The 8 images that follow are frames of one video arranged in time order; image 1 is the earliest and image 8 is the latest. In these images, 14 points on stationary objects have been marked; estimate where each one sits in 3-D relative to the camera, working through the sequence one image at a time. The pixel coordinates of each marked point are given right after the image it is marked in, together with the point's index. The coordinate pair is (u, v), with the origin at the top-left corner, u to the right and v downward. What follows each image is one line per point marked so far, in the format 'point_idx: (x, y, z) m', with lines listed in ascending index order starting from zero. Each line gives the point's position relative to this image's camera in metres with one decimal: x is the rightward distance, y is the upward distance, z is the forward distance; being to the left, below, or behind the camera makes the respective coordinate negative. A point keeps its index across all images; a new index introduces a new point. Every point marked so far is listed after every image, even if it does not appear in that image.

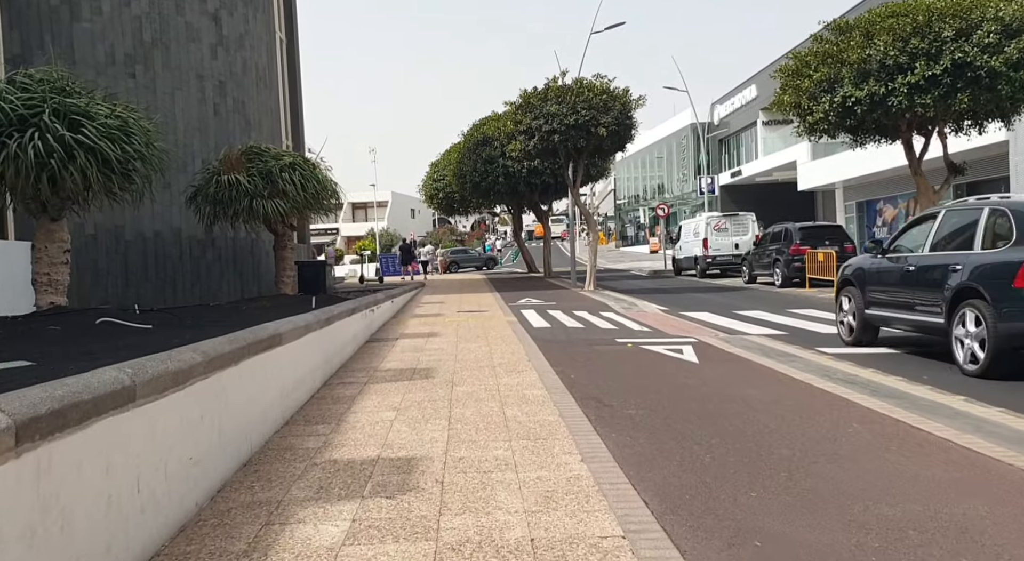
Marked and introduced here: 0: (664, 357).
0: (+1.7, -0.8, +9.4) m
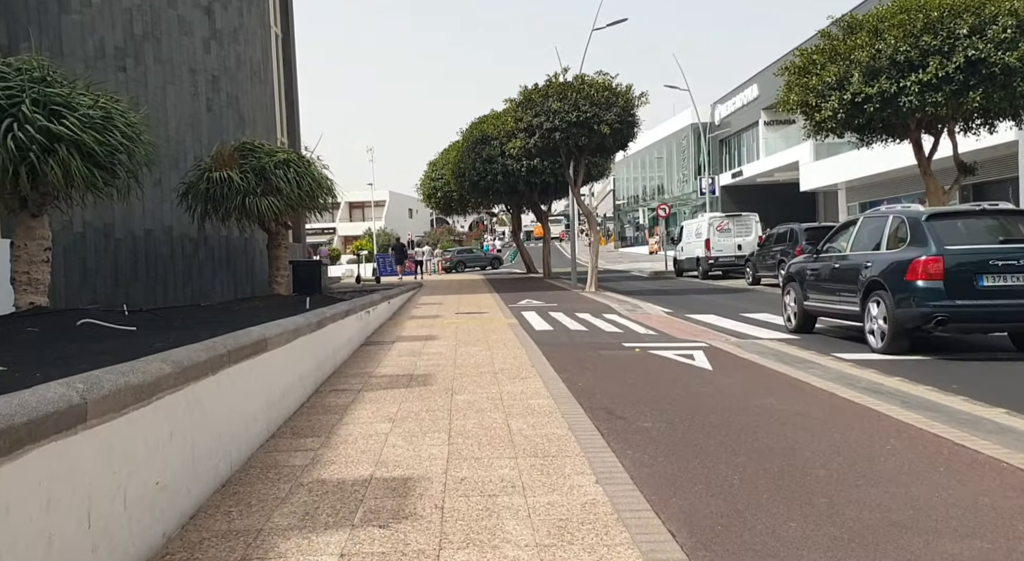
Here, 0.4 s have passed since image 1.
0: (+1.7, -0.9, +8.9) m
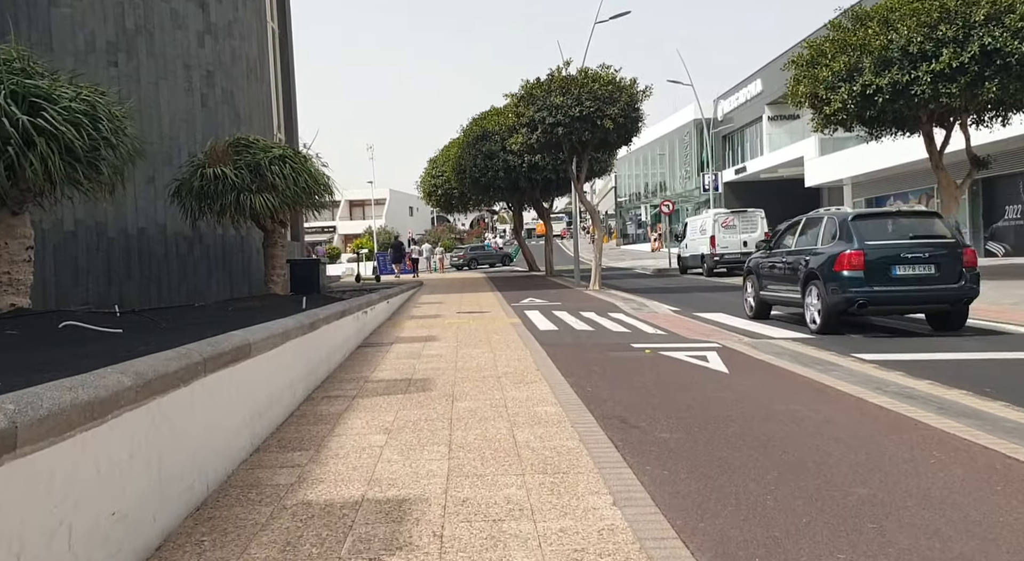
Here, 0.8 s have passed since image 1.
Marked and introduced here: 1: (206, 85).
0: (+1.7, -0.8, +8.5) m
1: (-7.0, +4.4, +19.6) m
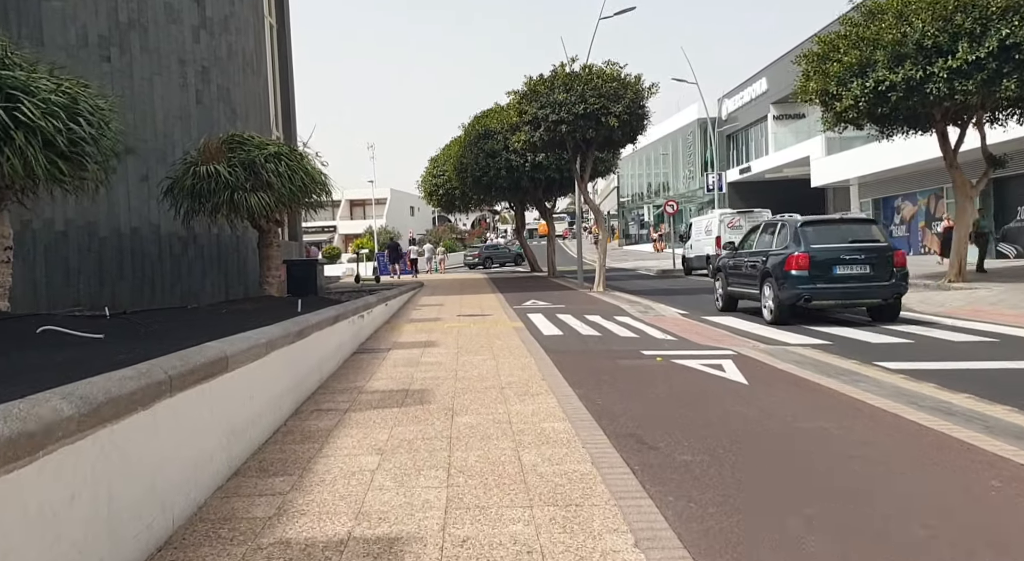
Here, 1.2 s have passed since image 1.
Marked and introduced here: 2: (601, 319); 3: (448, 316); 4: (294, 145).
0: (+1.8, -0.9, +7.9) m
1: (-6.9, +4.4, +19.1) m
2: (+1.5, -0.7, +14.7) m
3: (-1.1, -0.6, +15.2) m
4: (-4.2, +2.6, +16.5) m
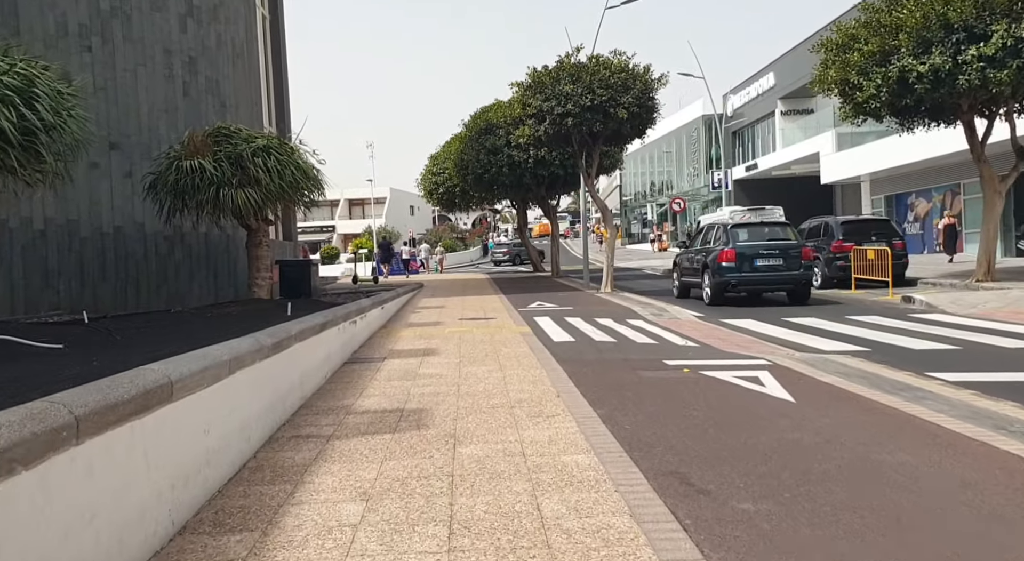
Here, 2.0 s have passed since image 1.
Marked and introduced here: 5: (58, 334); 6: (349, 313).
0: (+1.8, -0.9, +7.0) m
1: (-6.8, +4.4, +18.1) m
2: (+1.6, -0.7, +13.7) m
3: (-1.1, -0.7, +14.2) m
4: (-4.1, +2.6, +15.5) m
5: (-4.9, -0.6, +9.3) m
6: (-1.8, -0.4, +9.6) m
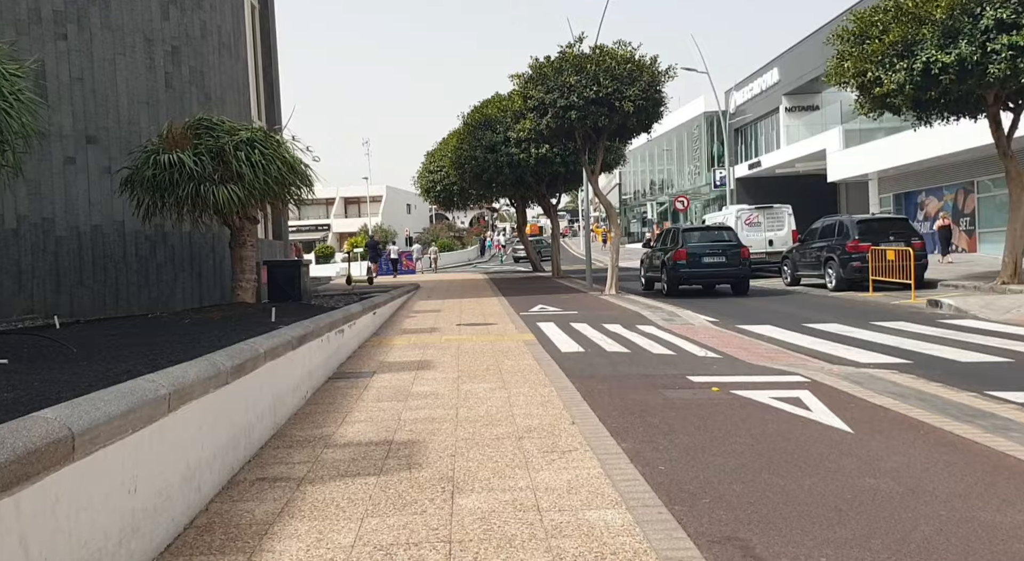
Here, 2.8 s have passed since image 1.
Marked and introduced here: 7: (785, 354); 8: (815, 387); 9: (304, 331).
0: (+1.9, -0.9, +6.0) m
1: (-6.8, +4.3, +17.1) m
2: (+1.6, -0.7, +12.8) m
3: (-1.0, -0.7, +13.2) m
4: (-4.1, +2.5, +14.5) m
5: (-4.9, -0.6, +8.4) m
6: (-1.8, -0.4, +8.6) m
7: (+3.1, -0.8, +9.8) m
8: (+2.5, -0.9, +7.2) m
9: (-1.7, -0.4, +7.2) m
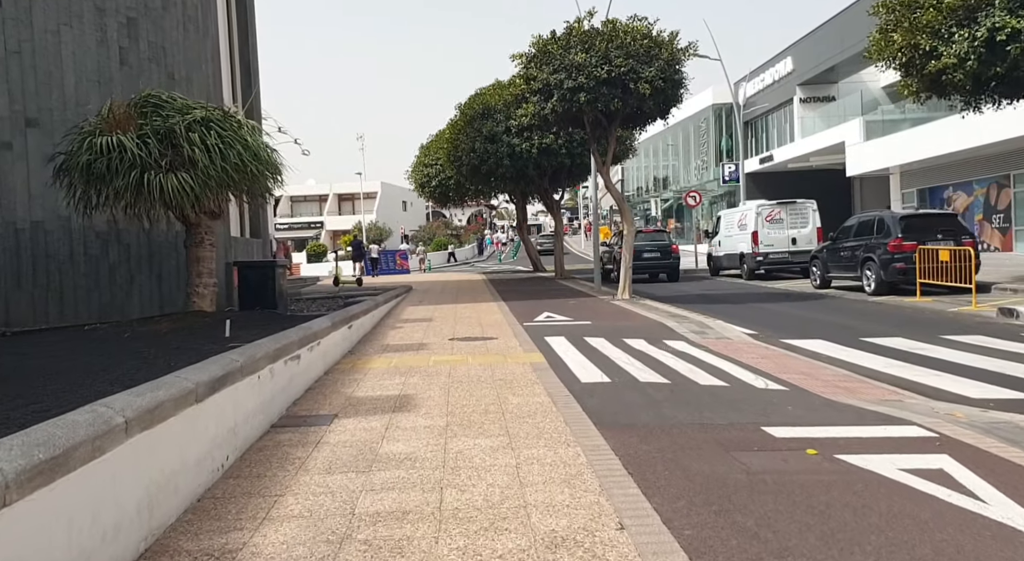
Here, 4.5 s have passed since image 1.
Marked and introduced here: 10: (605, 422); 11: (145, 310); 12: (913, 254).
0: (+2.0, -1.0, +3.9) m
1: (-6.8, +4.3, +15.0) m
2: (+1.7, -0.8, +10.6) m
3: (-1.0, -0.8, +11.1) m
4: (-4.0, +2.5, +12.4) m
5: (-4.9, -0.7, +6.2) m
6: (-1.7, -0.5, +6.5) m
7: (+3.2, -0.9, +7.7) m
8: (+2.6, -1.0, +5.1) m
9: (-1.7, -0.5, +5.0) m
10: (+0.6, -1.0, +5.8) m
11: (-6.5, -0.4, +15.0) m
12: (+8.0, +0.5, +17.2) m
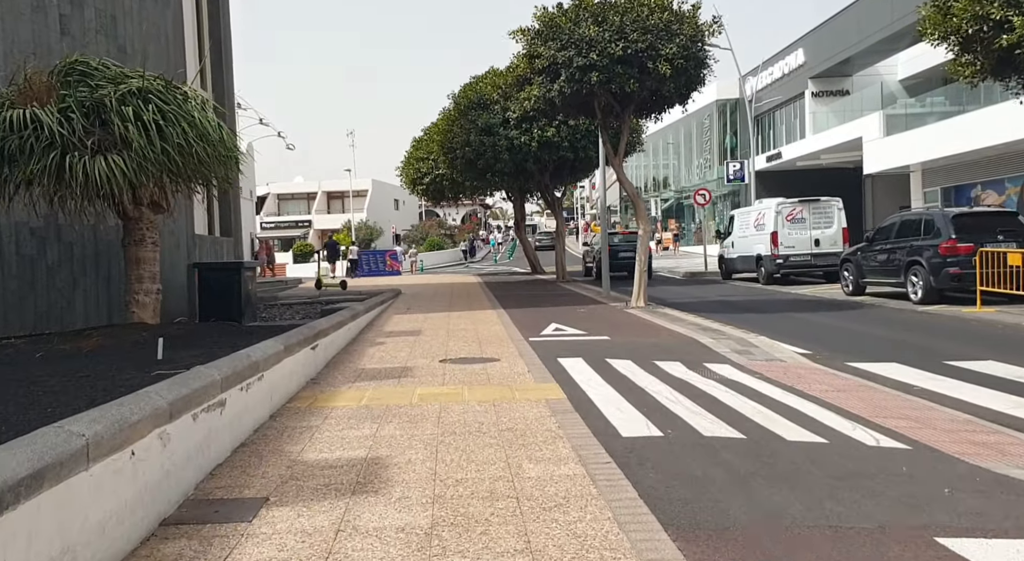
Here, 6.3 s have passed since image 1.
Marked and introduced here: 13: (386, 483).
0: (+2.1, -1.1, +1.8) m
1: (-6.7, +4.2, +12.8) m
2: (+1.7, -0.9, +8.5) m
3: (-0.9, -0.9, +9.0) m
4: (-4.0, +2.4, +10.2) m
5: (-4.8, -0.8, +4.1) m
6: (-1.6, -0.6, +4.3) m
7: (+3.3, -1.0, +5.6) m
8: (+2.7, -1.1, +3.0) m
9: (-1.6, -0.6, +2.9) m
10: (+0.7, -1.1, +3.7) m
11: (-6.5, -0.5, +12.8) m
12: (+8.0, +0.4, +15.2) m
13: (-0.7, -1.1, +4.4) m
